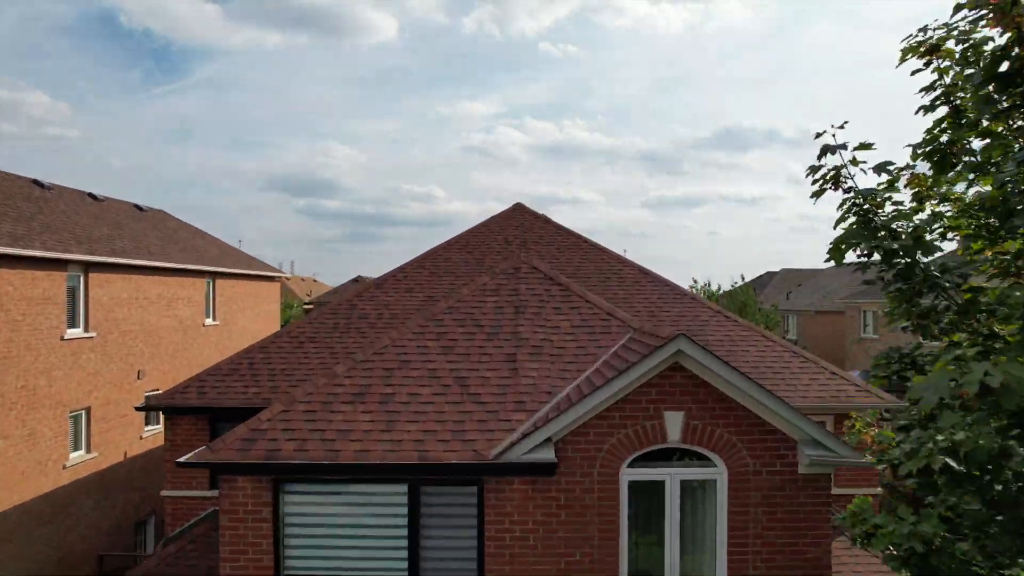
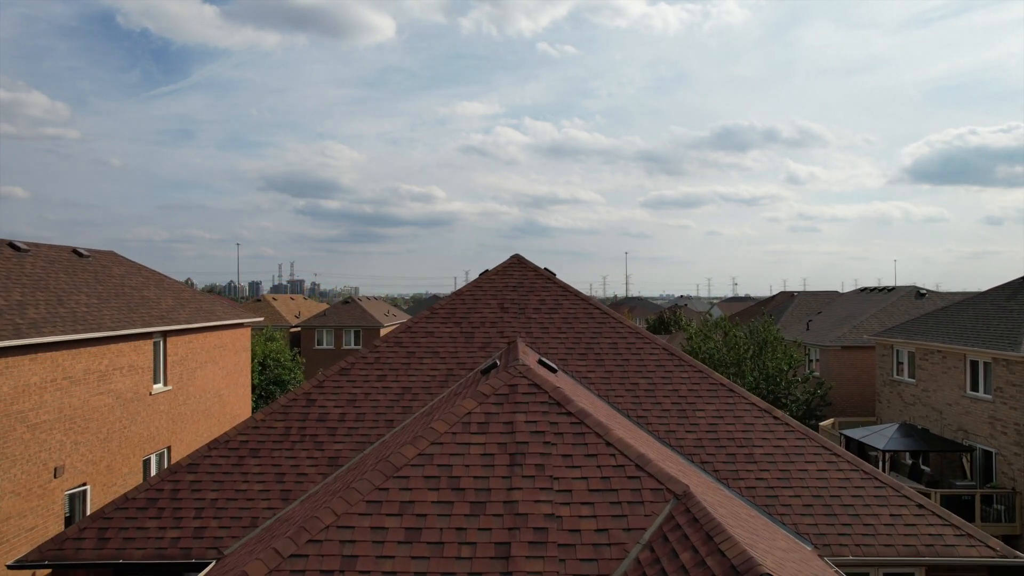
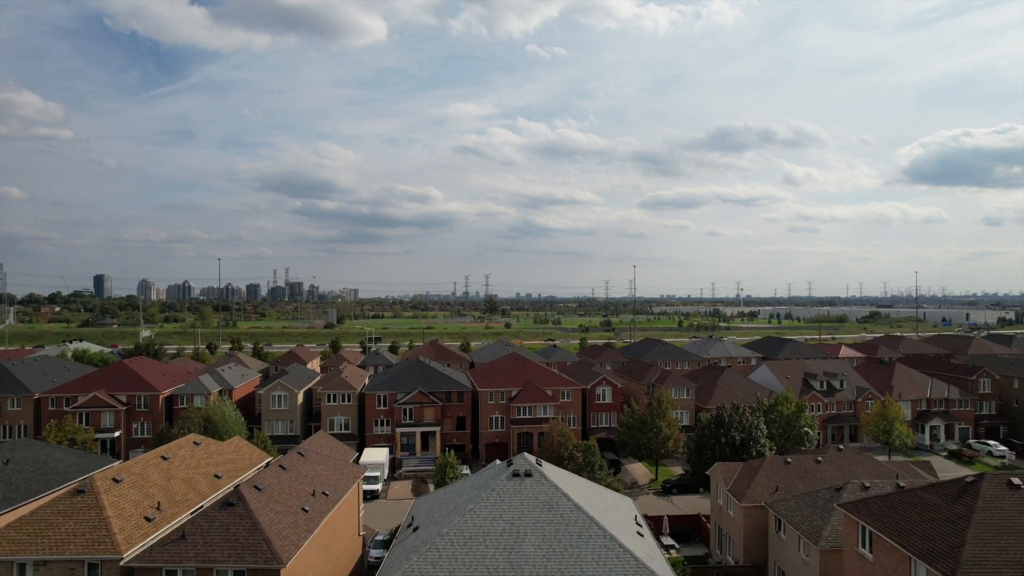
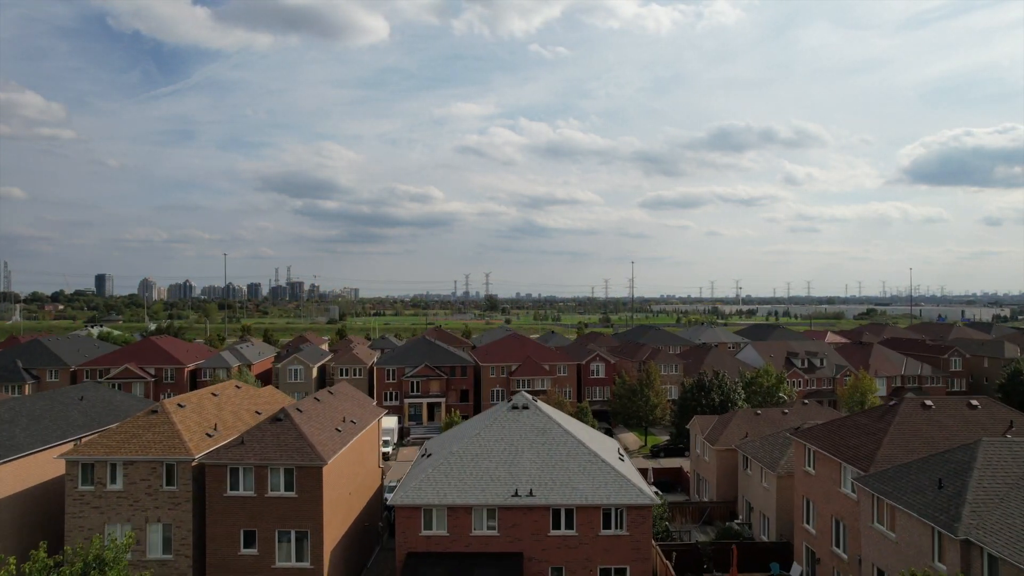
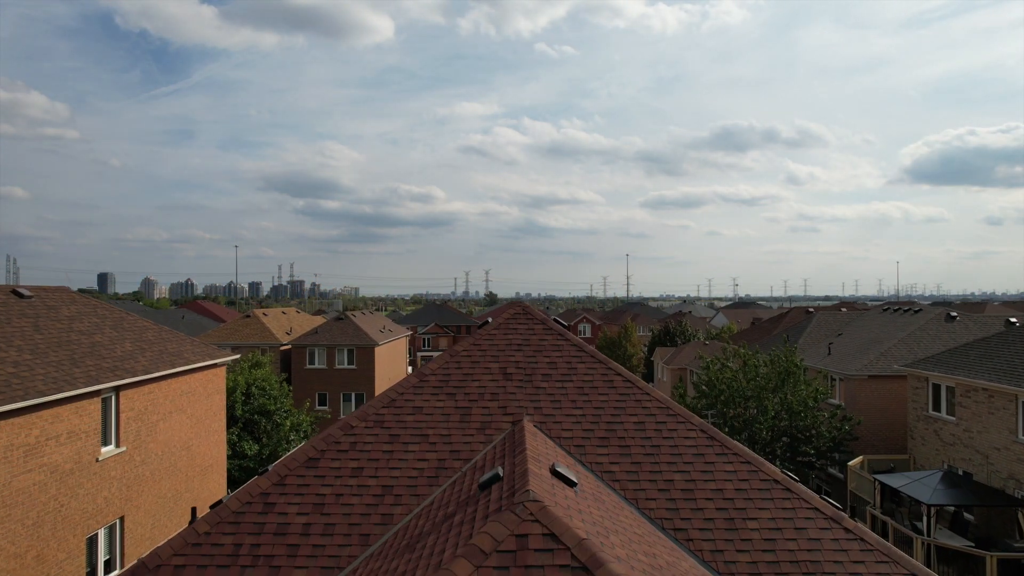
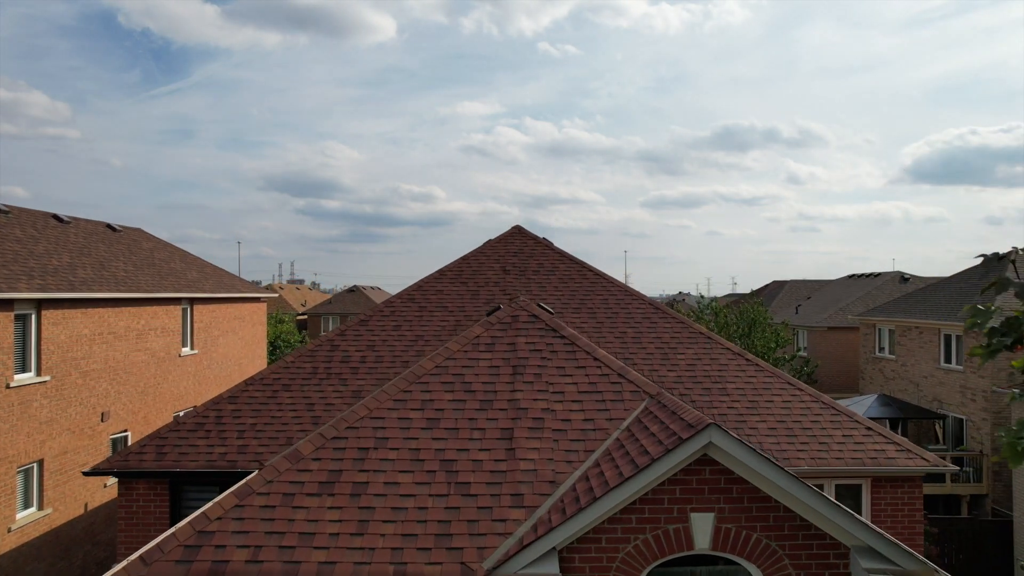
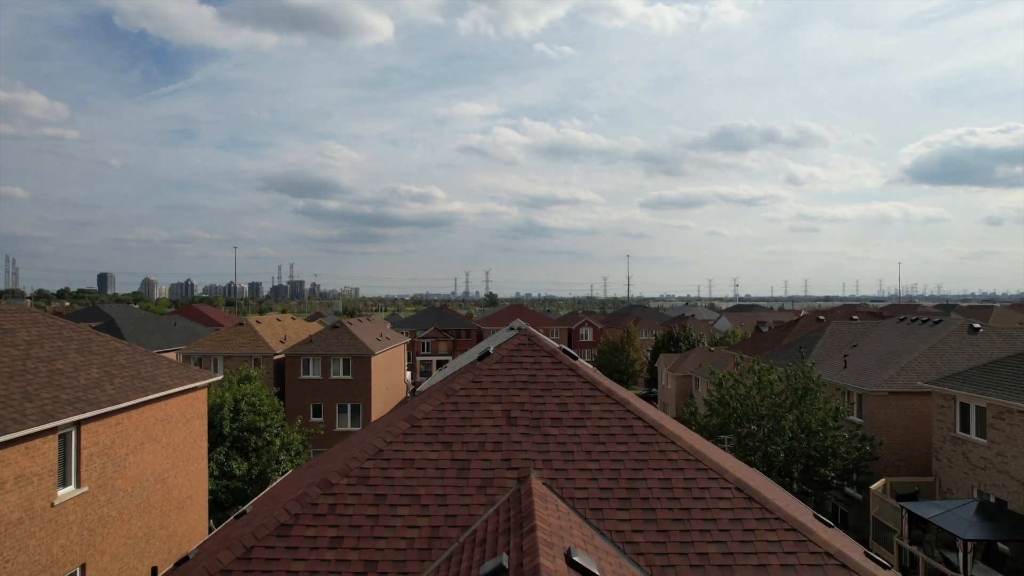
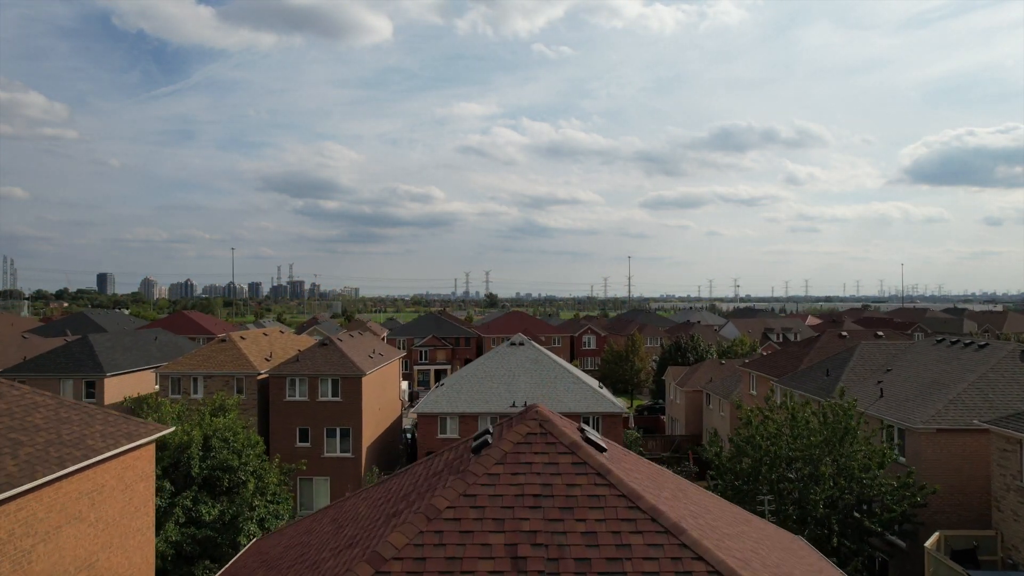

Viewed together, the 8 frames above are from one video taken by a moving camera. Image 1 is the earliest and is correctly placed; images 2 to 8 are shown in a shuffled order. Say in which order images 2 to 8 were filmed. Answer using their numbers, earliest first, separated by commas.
6, 2, 5, 7, 8, 4, 3
